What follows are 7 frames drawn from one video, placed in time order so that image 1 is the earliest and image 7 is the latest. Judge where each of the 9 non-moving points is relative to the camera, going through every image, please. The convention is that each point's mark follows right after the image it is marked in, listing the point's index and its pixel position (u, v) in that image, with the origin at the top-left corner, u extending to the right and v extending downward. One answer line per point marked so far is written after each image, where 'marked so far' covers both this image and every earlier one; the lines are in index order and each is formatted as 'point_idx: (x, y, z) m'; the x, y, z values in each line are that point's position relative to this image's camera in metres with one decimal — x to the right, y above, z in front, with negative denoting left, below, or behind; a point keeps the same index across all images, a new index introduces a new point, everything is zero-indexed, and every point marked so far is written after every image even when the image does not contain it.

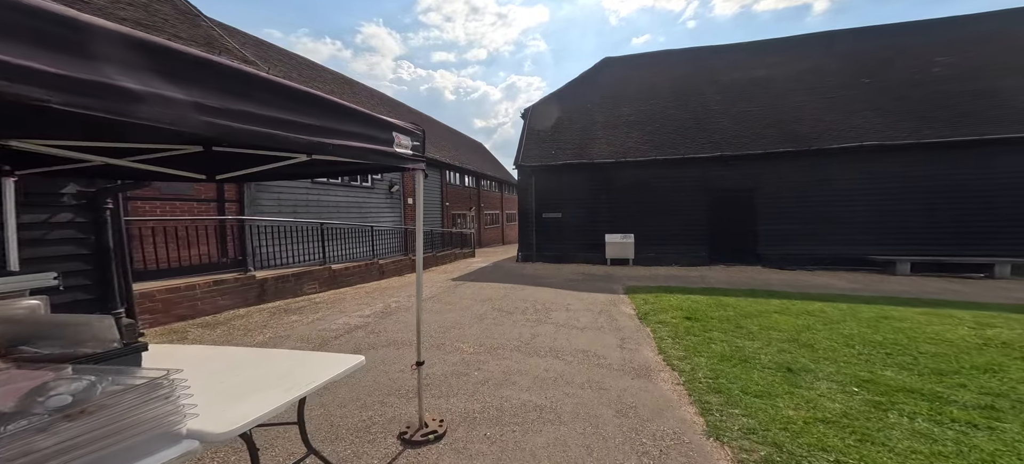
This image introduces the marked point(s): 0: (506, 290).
0: (-0.2, -1.4, +8.4) m
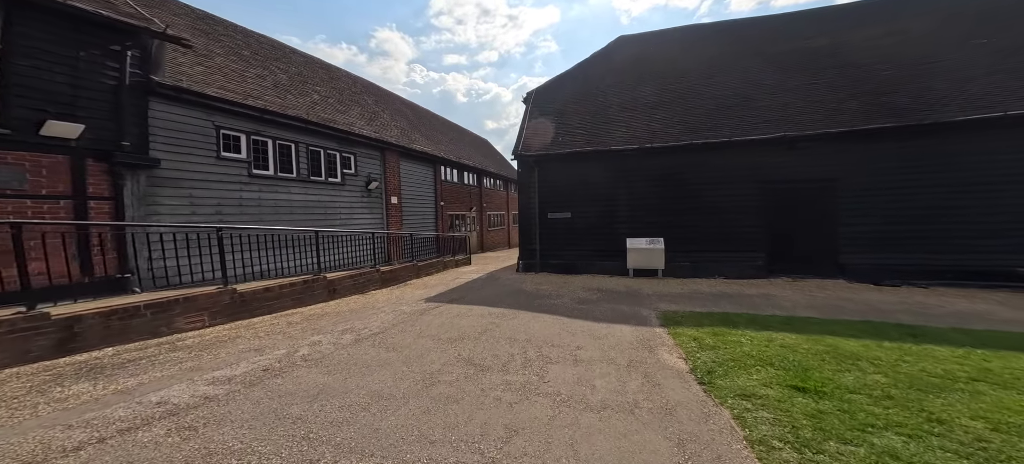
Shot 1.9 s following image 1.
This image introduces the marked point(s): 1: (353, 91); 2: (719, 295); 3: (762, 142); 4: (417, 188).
0: (-0.4, -1.5, +5.9) m
1: (-6.1, +5.3, +13.4) m
2: (+4.5, -1.4, +7.8) m
3: (+6.4, +2.3, +9.3) m
4: (-3.7, +1.8, +14.0) m
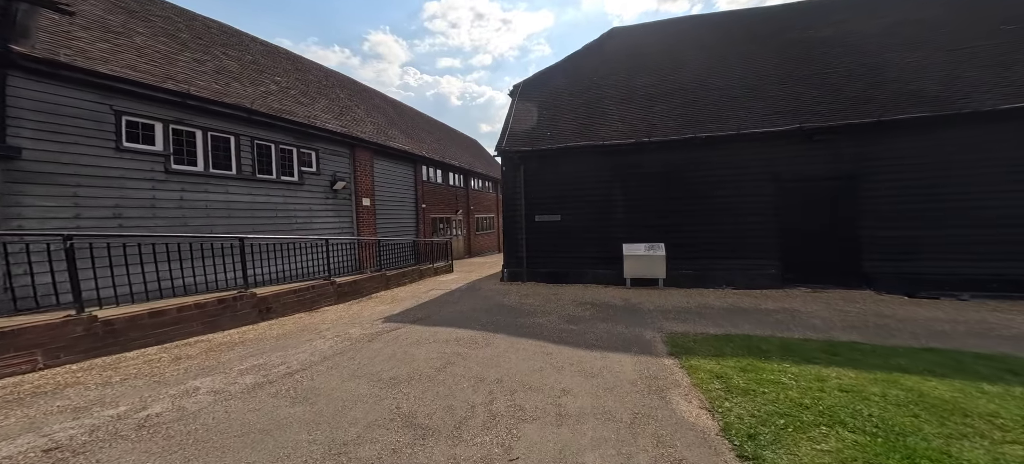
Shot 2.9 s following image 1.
0: (-0.8, -1.5, +4.7) m
1: (-6.6, +5.1, +12.2) m
2: (+4.1, -1.5, +6.6) m
3: (+6.0, +2.2, +8.1) m
4: (-4.2, +1.6, +12.7) m
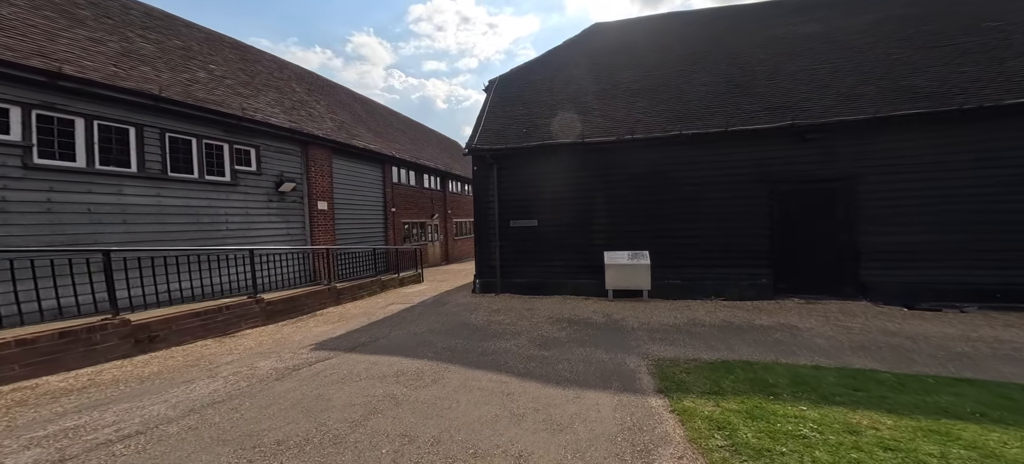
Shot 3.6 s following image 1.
0: (-1.3, -1.6, +3.7) m
1: (-7.4, +4.9, +11.1) m
2: (+3.5, -1.6, +5.8) m
3: (+5.3, +2.1, +7.5) m
4: (-5.0, +1.4, +11.7) m
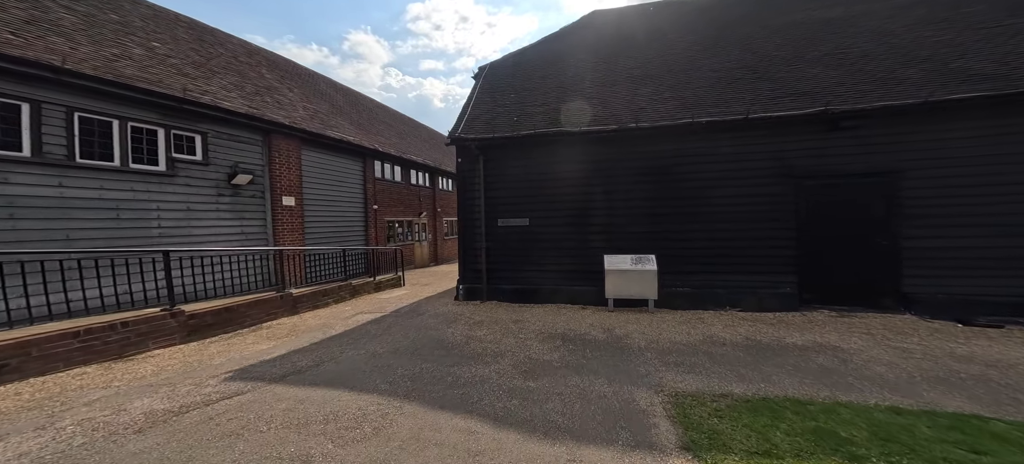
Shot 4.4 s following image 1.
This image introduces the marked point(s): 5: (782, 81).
0: (-1.5, -1.6, +2.6) m
1: (-7.7, +4.9, +10.0) m
2: (+3.3, -1.6, +4.7) m
3: (+5.1, +2.1, +6.5) m
4: (-5.3, +1.4, +10.6) m
5: (+6.0, +3.4, +7.9) m
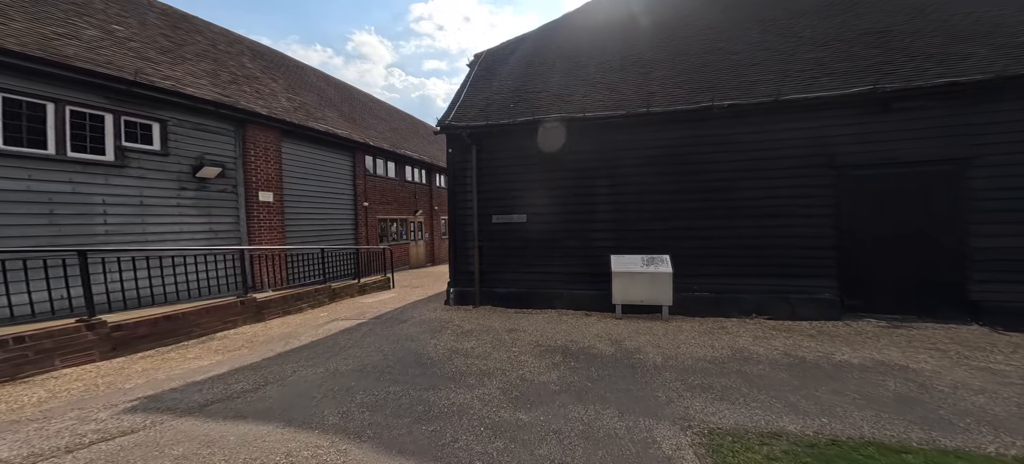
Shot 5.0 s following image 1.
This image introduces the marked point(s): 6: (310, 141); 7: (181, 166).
0: (-1.7, -1.5, +1.8) m
1: (-7.7, +5.0, +9.3) m
2: (+3.1, -1.5, +3.9) m
3: (+5.0, +2.1, +5.6) m
4: (-5.4, +1.4, +9.8) m
5: (+5.9, +3.4, +7.1) m
6: (-5.5, +2.5, +9.5) m
7: (-6.1, +1.3, +6.5) m
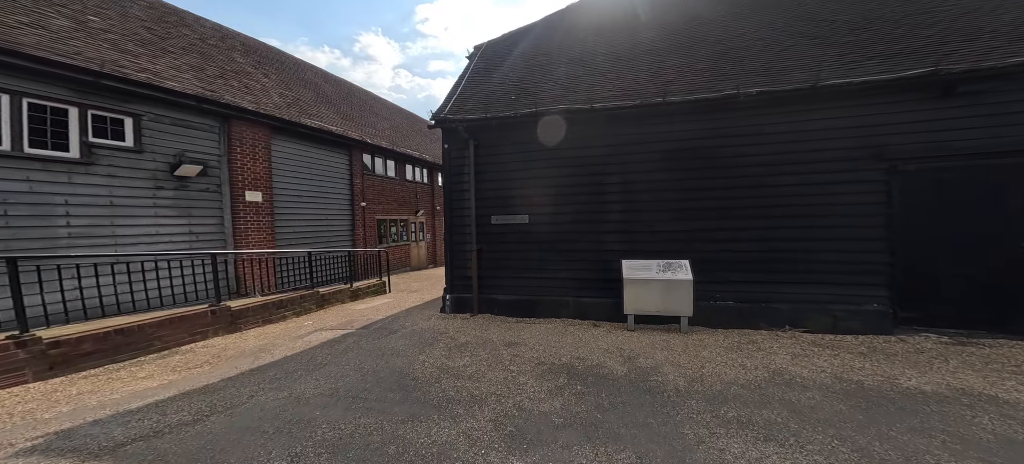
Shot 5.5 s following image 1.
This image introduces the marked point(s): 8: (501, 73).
0: (-1.8, -1.5, +1.2) m
1: (-7.6, +4.9, +8.9) m
2: (+3.1, -1.5, +3.2) m
3: (+5.0, +2.1, +4.9) m
4: (-5.3, +1.4, +9.4) m
5: (+6.0, +3.4, +6.4) m
6: (-5.4, +2.4, +9.0) m
7: (-6.1, +1.2, +6.1) m
8: (-0.2, +3.8, +8.6) m
